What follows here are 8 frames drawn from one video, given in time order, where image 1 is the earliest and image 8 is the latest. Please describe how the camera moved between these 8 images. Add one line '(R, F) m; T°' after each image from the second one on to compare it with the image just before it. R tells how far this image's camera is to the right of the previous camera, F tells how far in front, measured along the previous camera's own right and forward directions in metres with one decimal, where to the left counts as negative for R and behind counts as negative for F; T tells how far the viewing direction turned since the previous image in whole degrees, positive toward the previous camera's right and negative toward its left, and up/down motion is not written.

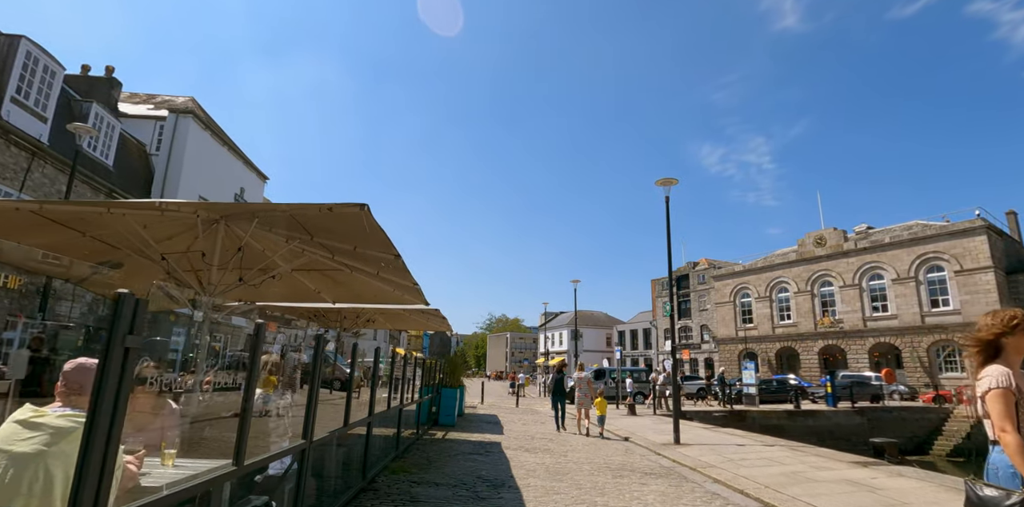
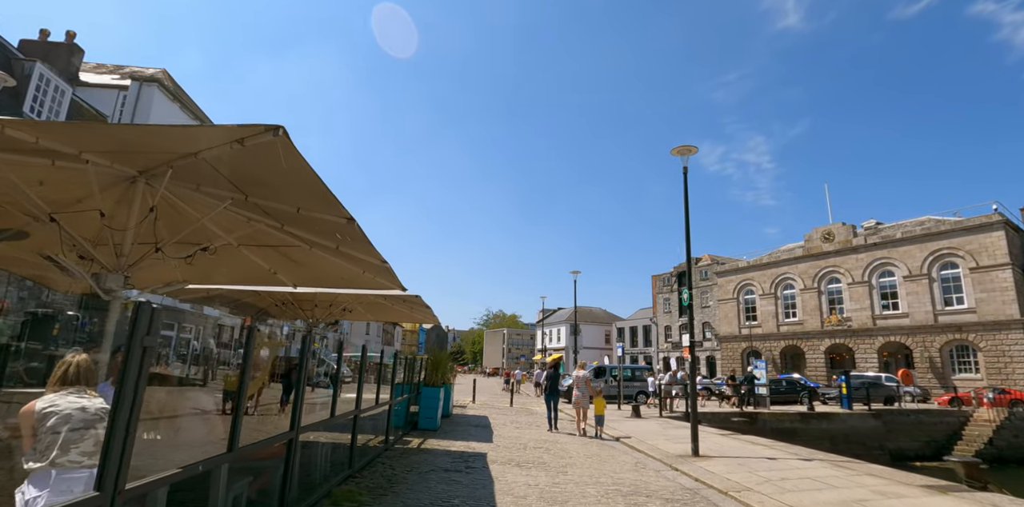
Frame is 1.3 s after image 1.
(+0.1, +1.6) m; 0°
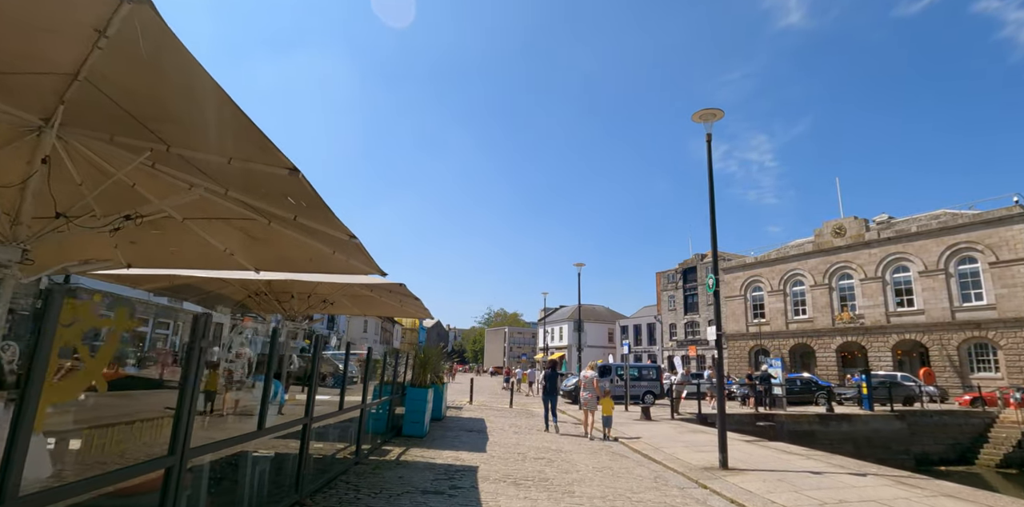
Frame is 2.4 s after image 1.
(+0.1, +1.3) m; 0°
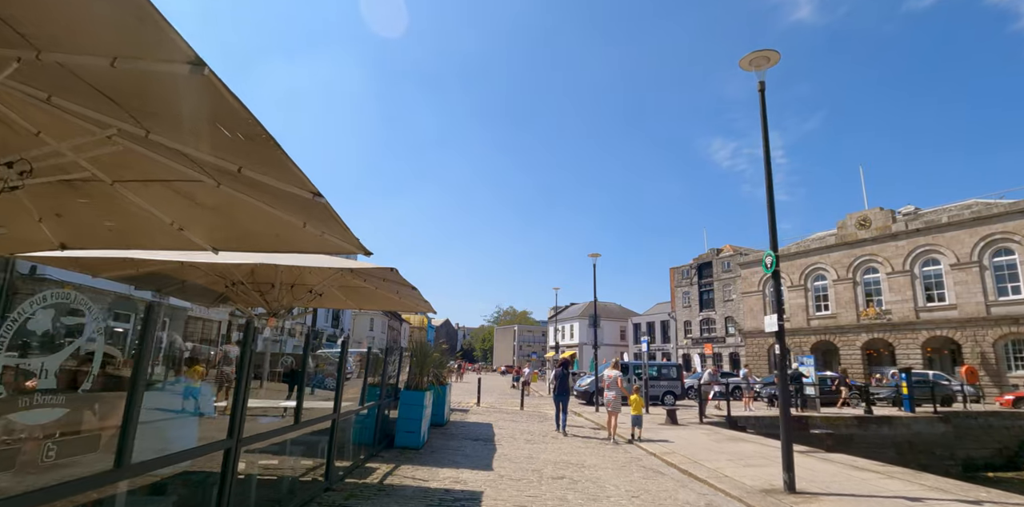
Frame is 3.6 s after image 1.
(0.0, +1.4) m; -1°
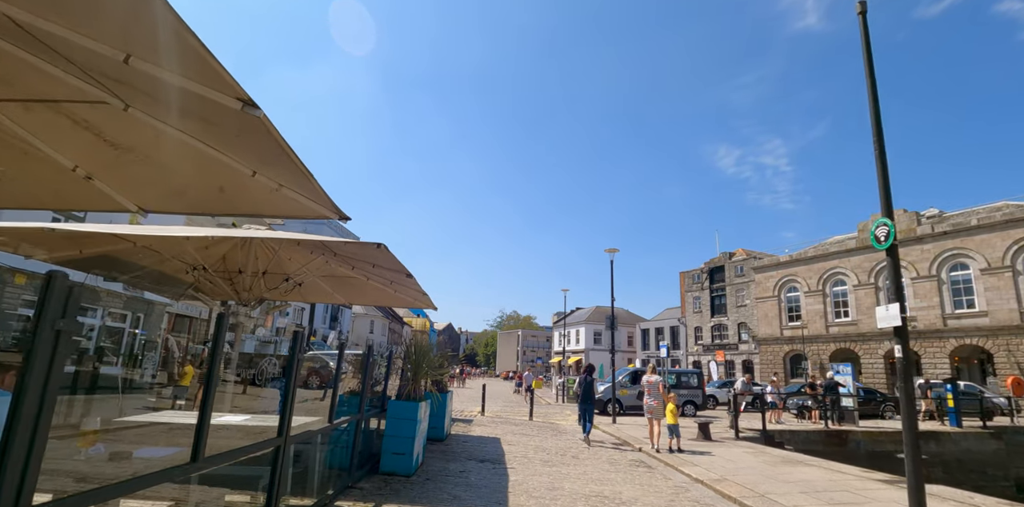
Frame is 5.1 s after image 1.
(-0.2, +1.7) m; 0°
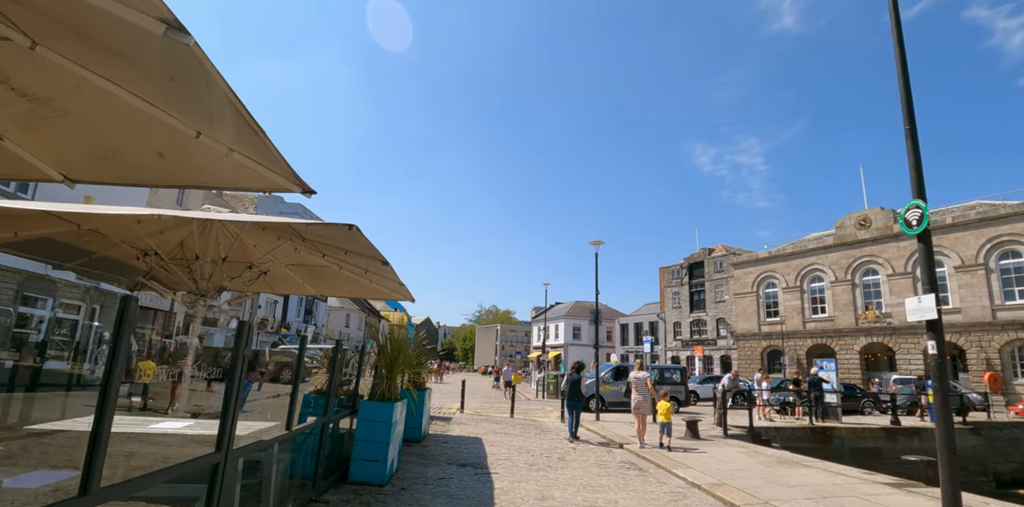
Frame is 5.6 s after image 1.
(-0.1, +0.7) m; +2°
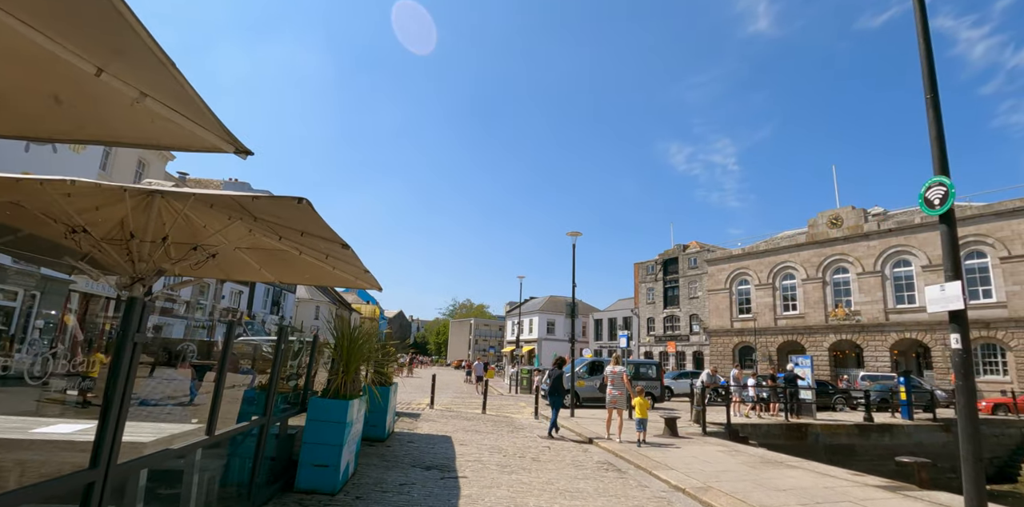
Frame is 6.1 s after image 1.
(0.0, +0.7) m; +3°
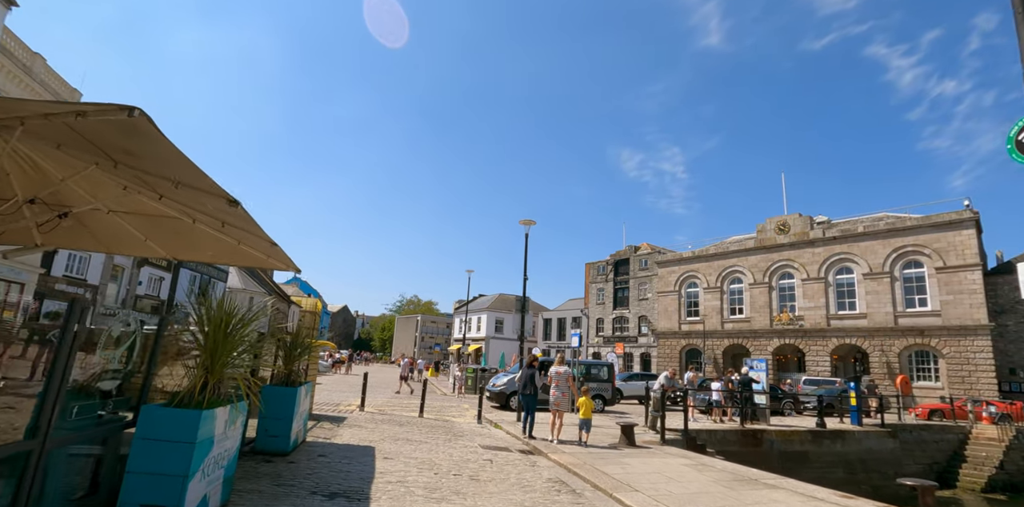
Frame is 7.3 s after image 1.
(+0.2, +1.5) m; +5°
